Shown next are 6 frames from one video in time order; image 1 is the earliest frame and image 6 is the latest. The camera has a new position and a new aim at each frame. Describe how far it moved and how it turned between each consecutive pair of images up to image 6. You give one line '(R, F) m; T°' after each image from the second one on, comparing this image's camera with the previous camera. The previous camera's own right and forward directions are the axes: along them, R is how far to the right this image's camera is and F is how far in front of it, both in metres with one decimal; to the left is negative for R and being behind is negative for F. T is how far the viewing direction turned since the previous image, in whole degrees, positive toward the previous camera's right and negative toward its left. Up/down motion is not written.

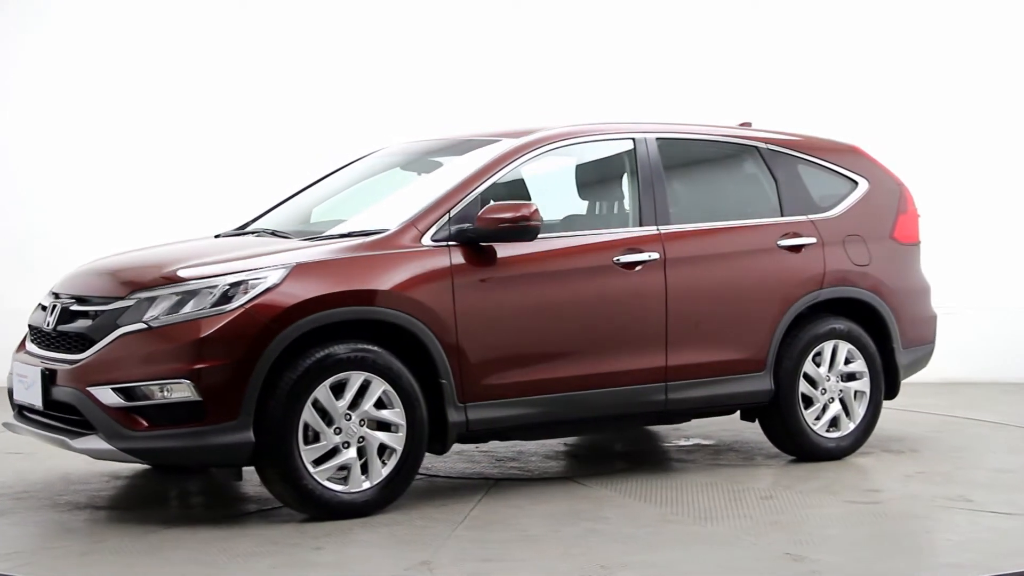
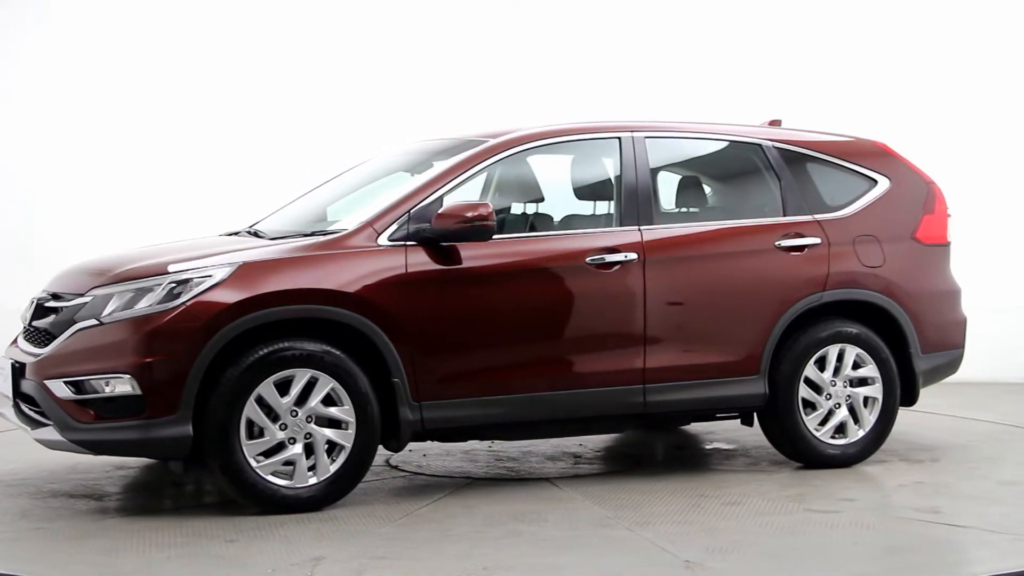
(+0.8, +0.1) m; -7°
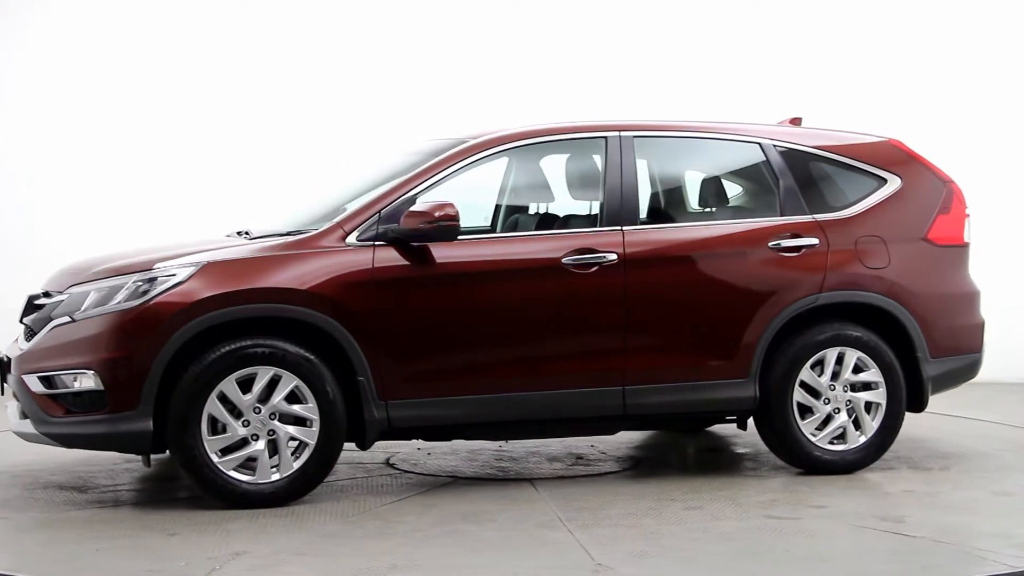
(+0.6, 0.0) m; -6°
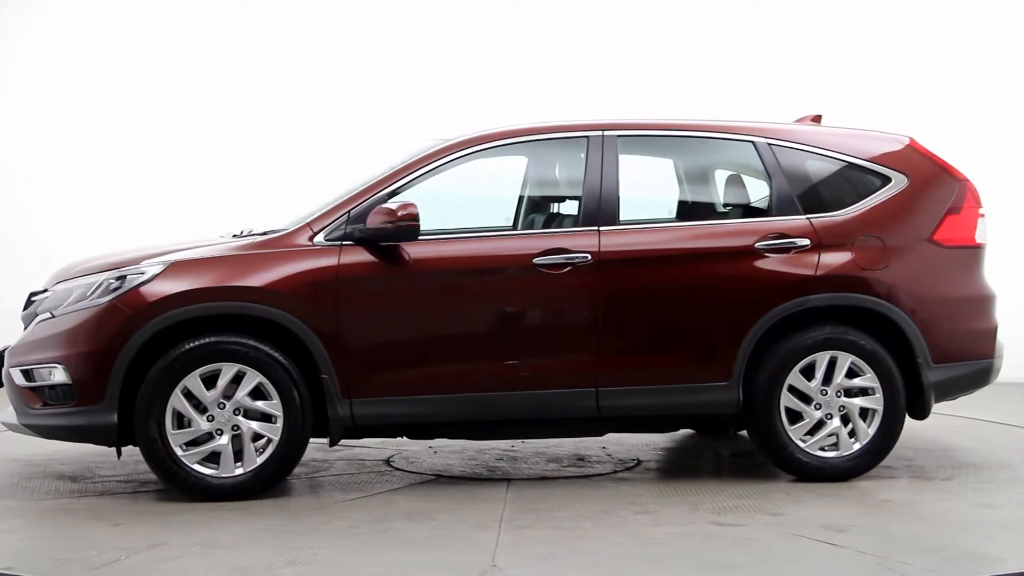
(+0.7, 0.0) m; -6°
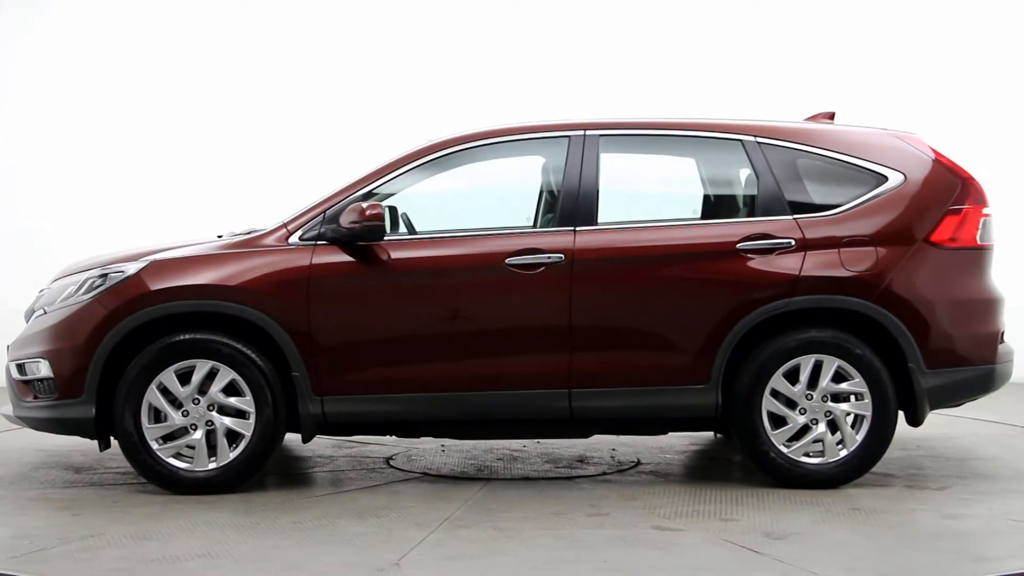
(+0.6, 0.0) m; -6°
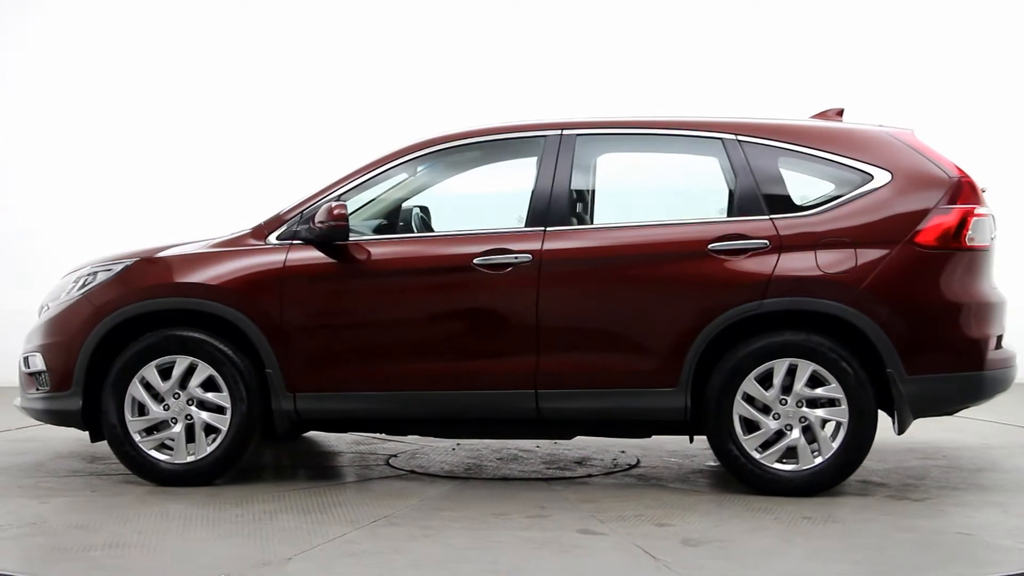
(+0.8, 0.0) m; -7°
